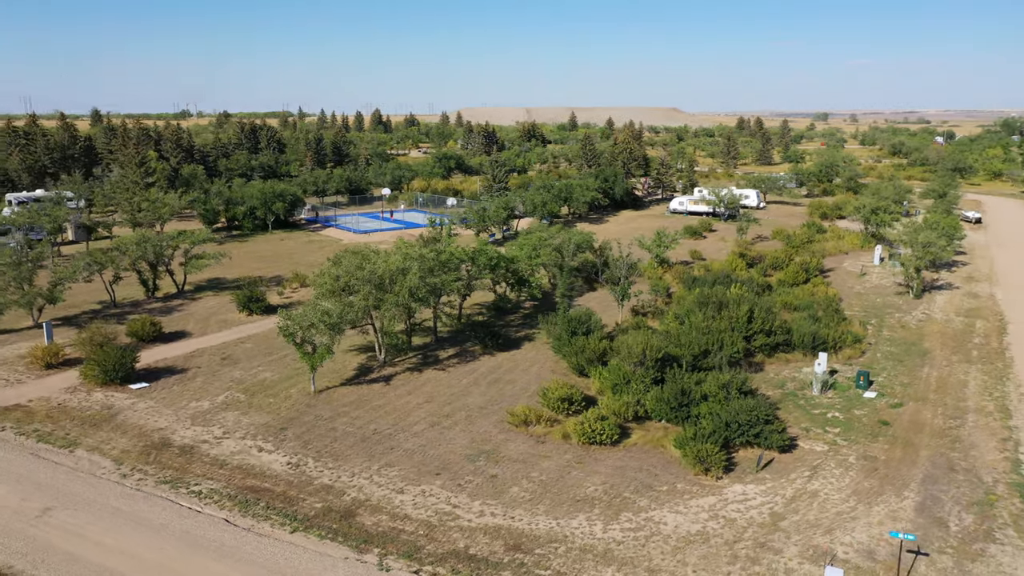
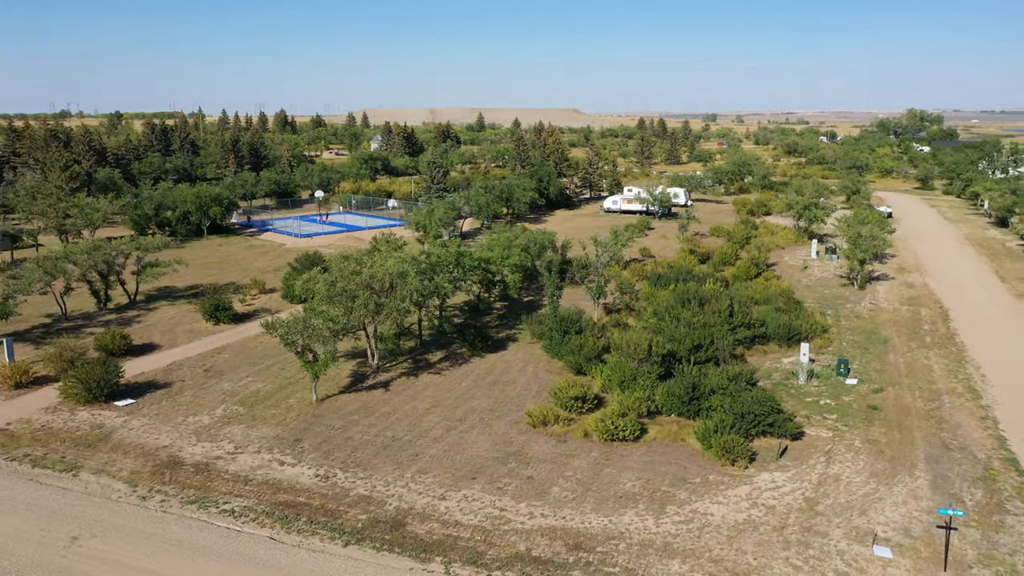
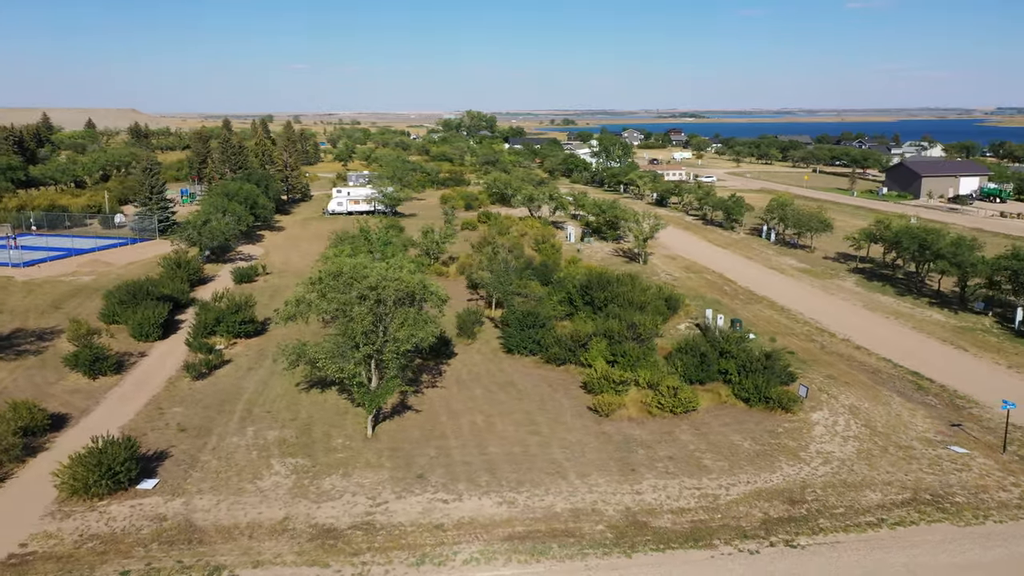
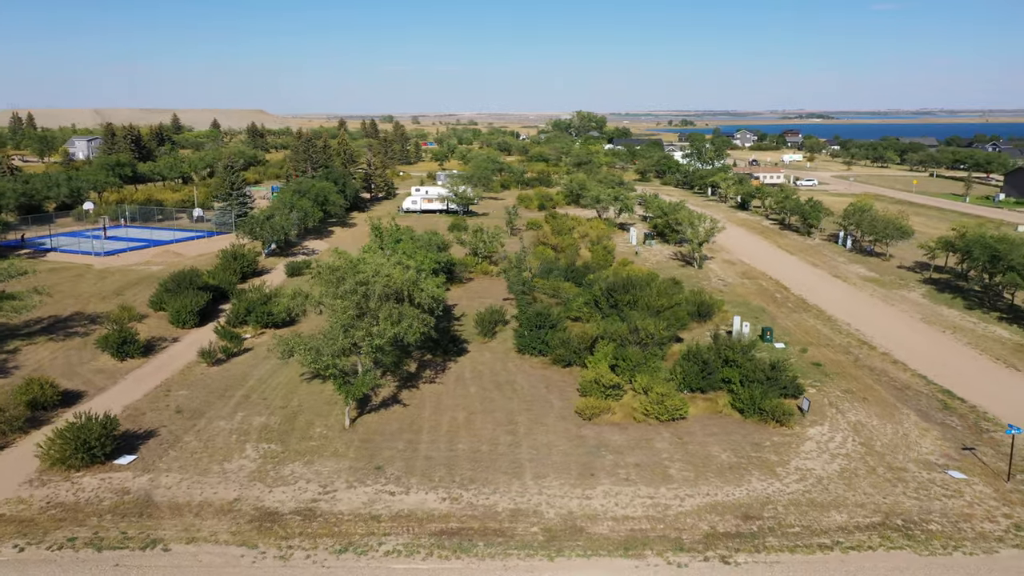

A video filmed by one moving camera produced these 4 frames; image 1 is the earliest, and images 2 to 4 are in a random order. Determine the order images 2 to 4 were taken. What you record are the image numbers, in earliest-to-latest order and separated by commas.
2, 4, 3
